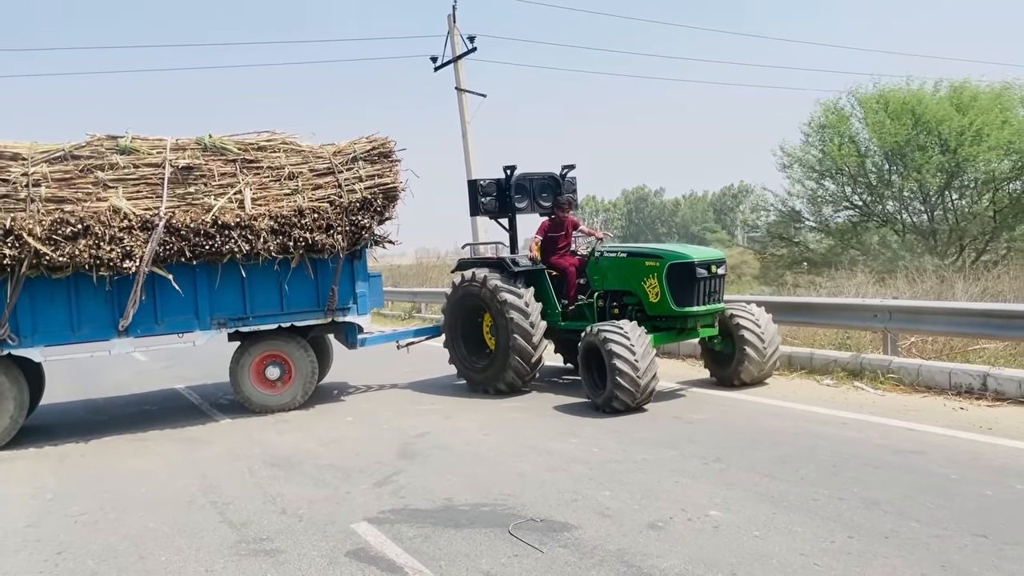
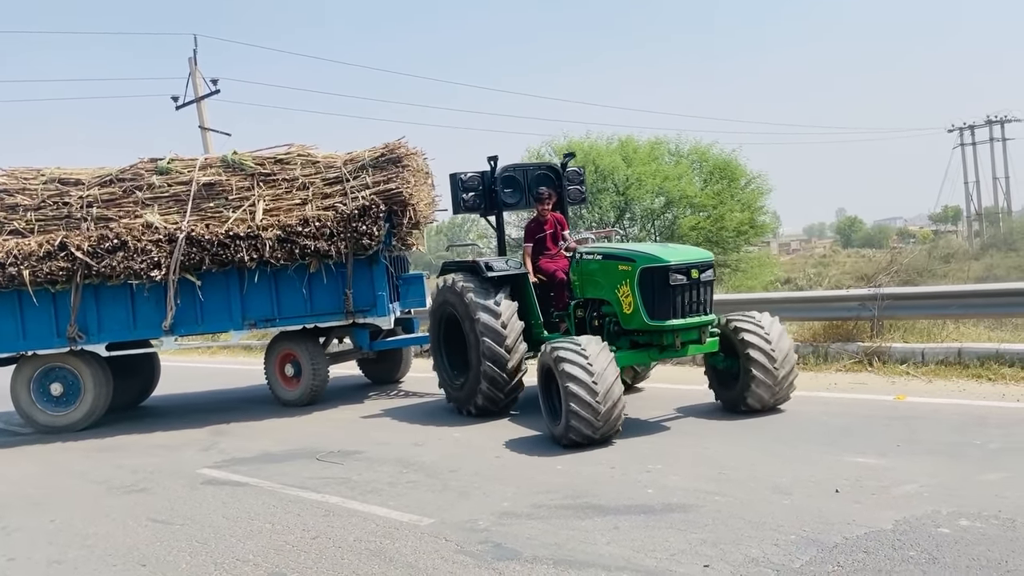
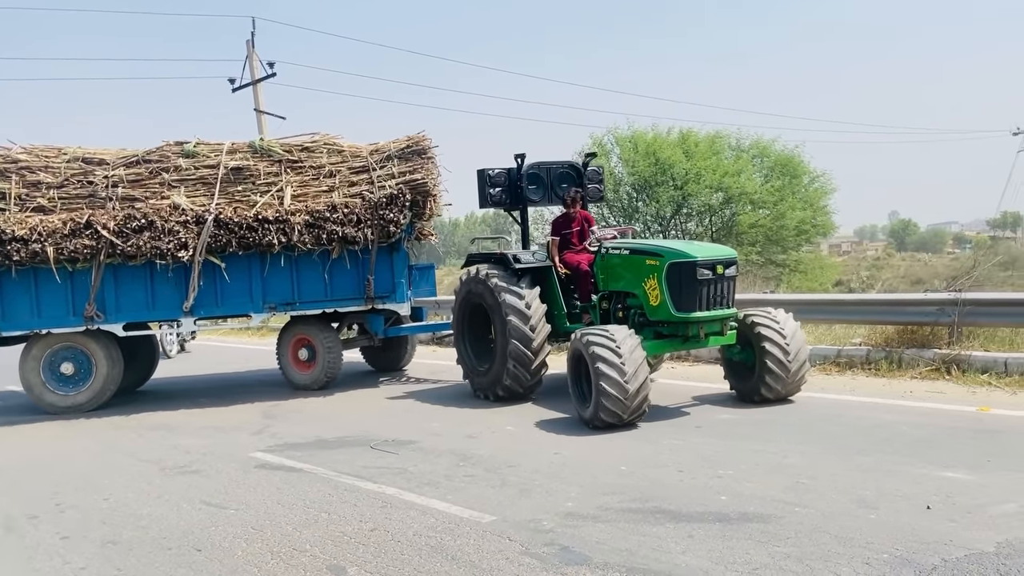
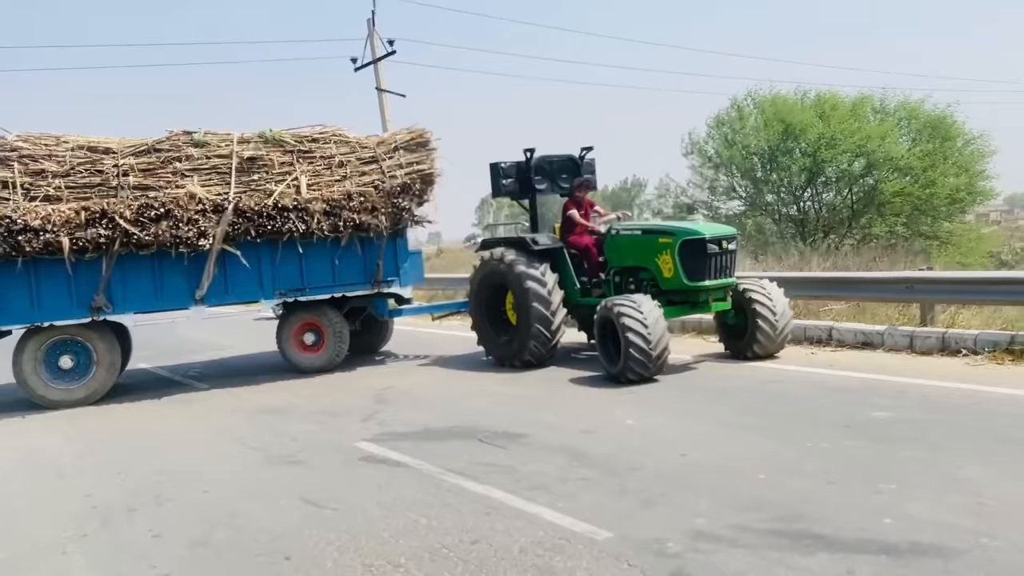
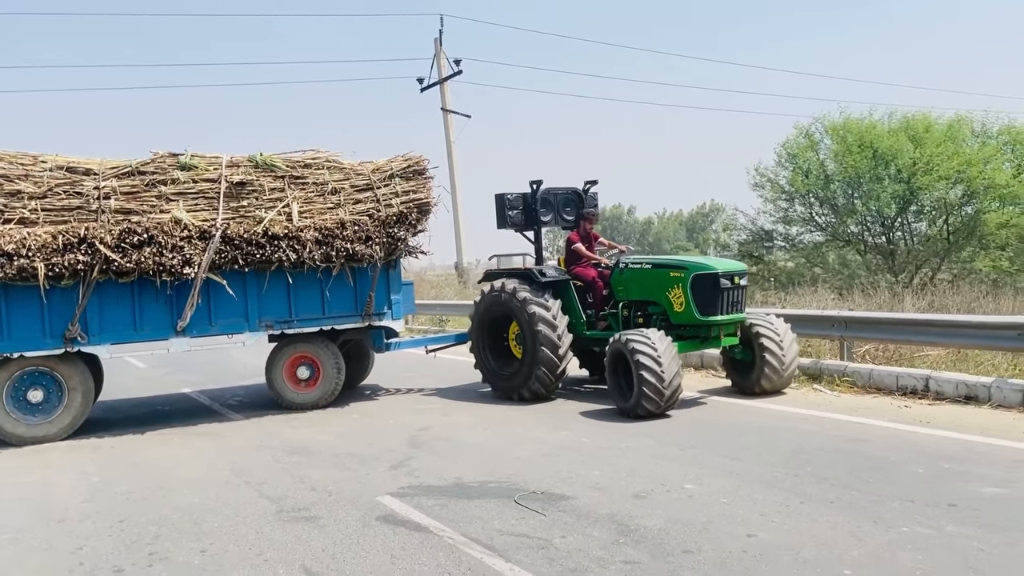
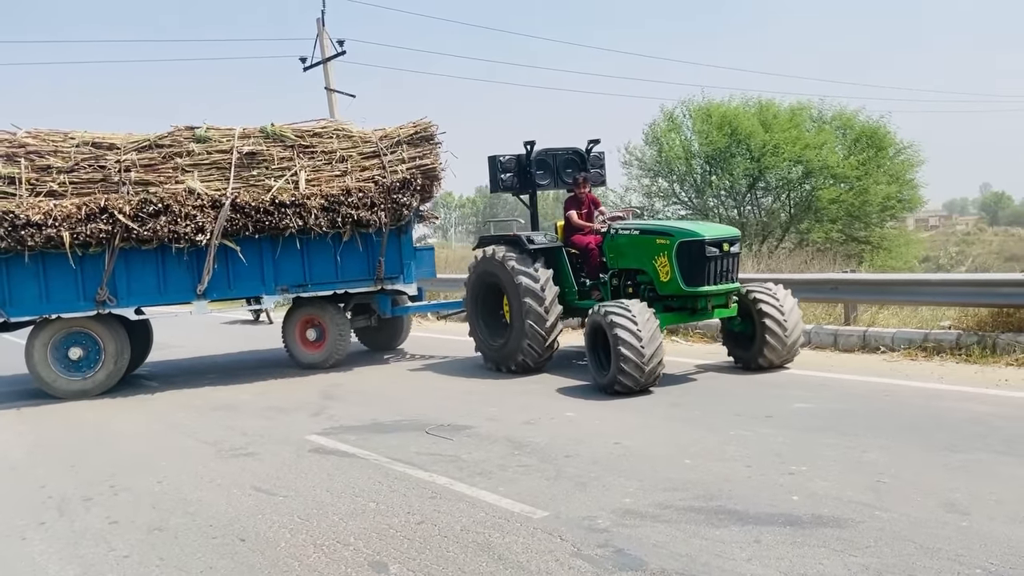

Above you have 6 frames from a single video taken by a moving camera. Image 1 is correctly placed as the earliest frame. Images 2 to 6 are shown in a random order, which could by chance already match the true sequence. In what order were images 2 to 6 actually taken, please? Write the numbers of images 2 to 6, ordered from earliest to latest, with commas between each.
5, 4, 6, 3, 2
